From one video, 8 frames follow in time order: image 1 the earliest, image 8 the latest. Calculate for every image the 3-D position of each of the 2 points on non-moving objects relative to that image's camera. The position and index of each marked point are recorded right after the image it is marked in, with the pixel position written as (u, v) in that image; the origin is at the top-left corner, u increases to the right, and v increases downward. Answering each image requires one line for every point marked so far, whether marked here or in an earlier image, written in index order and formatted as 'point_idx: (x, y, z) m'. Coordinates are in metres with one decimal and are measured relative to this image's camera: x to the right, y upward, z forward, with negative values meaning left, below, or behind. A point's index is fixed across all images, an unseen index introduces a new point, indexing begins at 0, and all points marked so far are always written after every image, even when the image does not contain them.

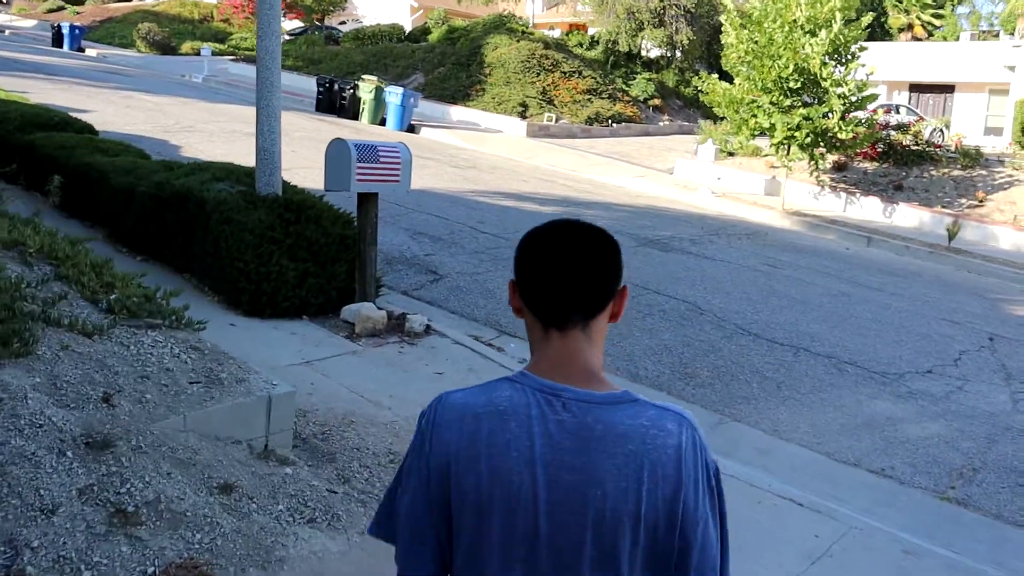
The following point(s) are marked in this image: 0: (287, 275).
0: (-1.8, +0.1, +7.1) m
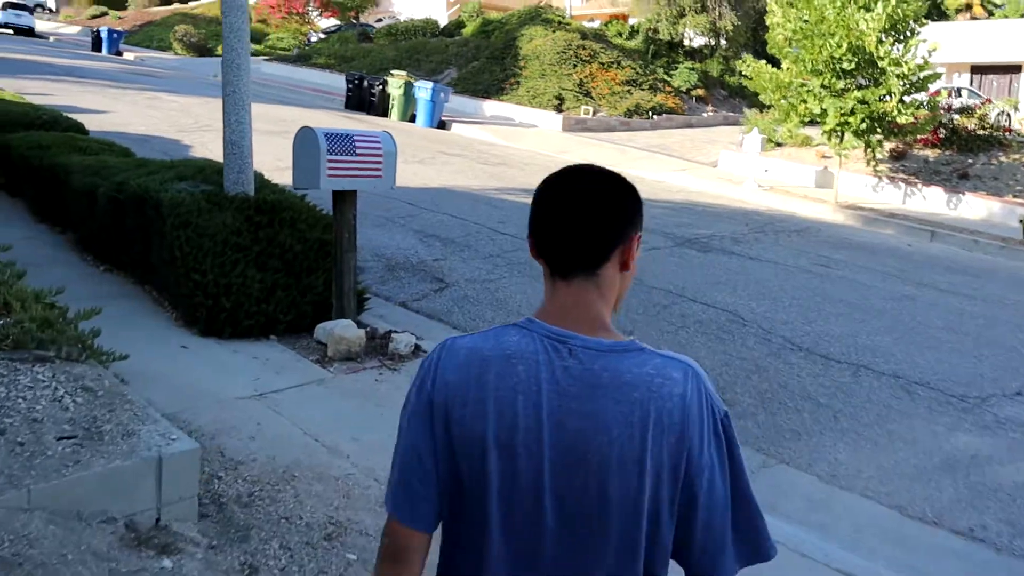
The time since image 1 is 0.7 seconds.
0: (-1.8, 0.0, +6.1) m
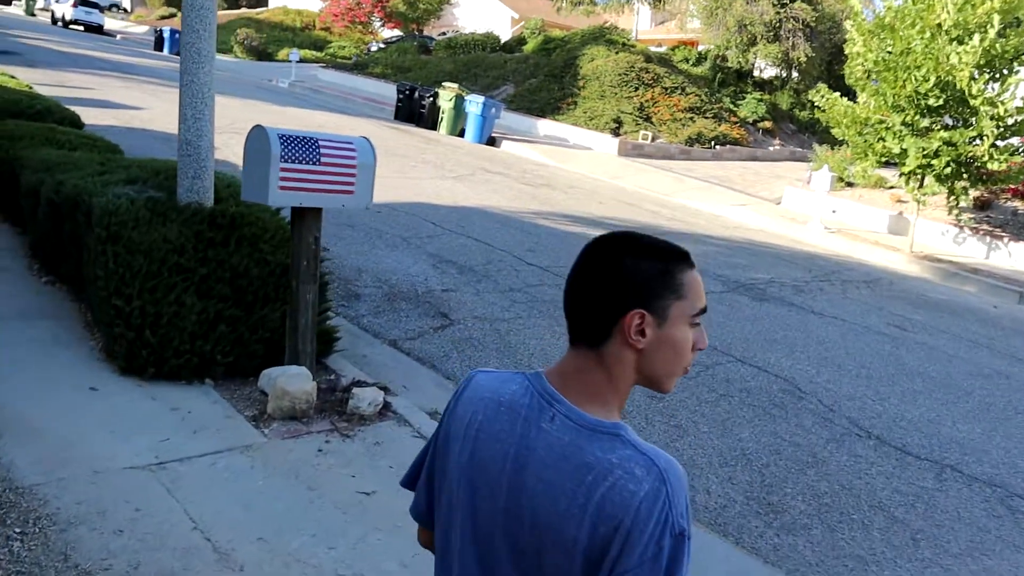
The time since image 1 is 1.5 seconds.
0: (-1.8, -0.2, +5.0) m
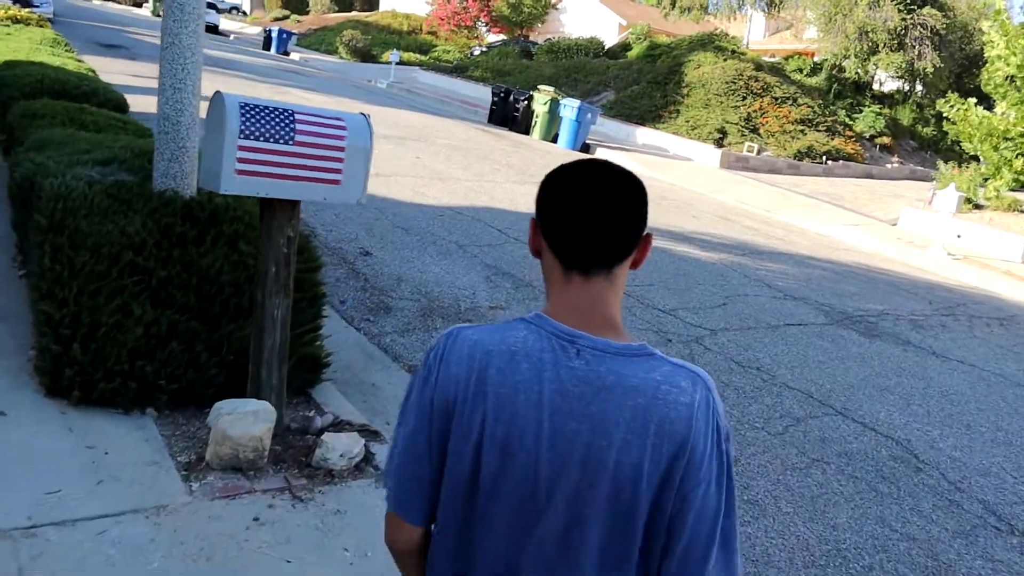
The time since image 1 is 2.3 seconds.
0: (-1.7, -0.2, +4.0) m
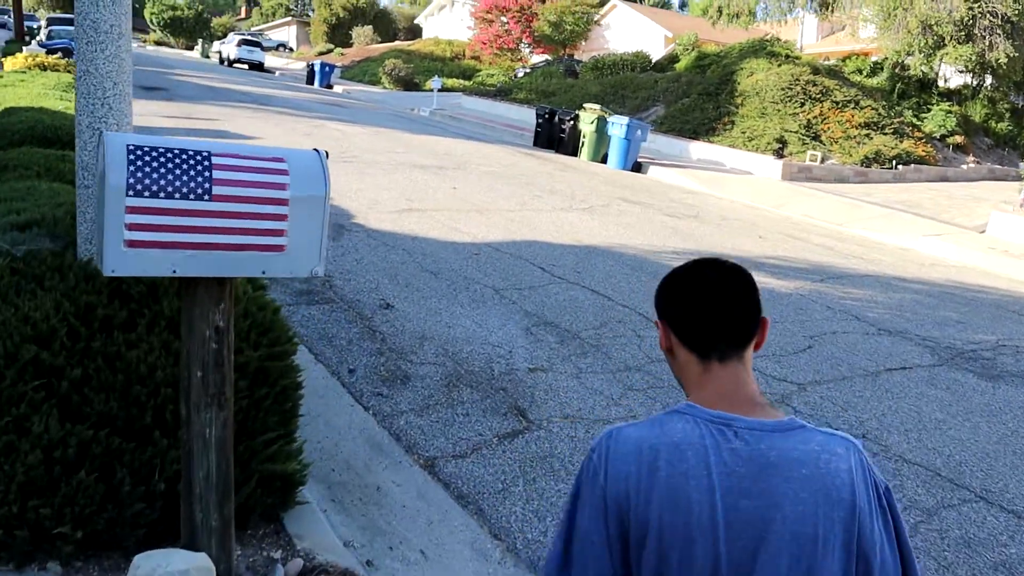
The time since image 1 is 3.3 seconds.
0: (-1.6, -0.6, +2.9) m
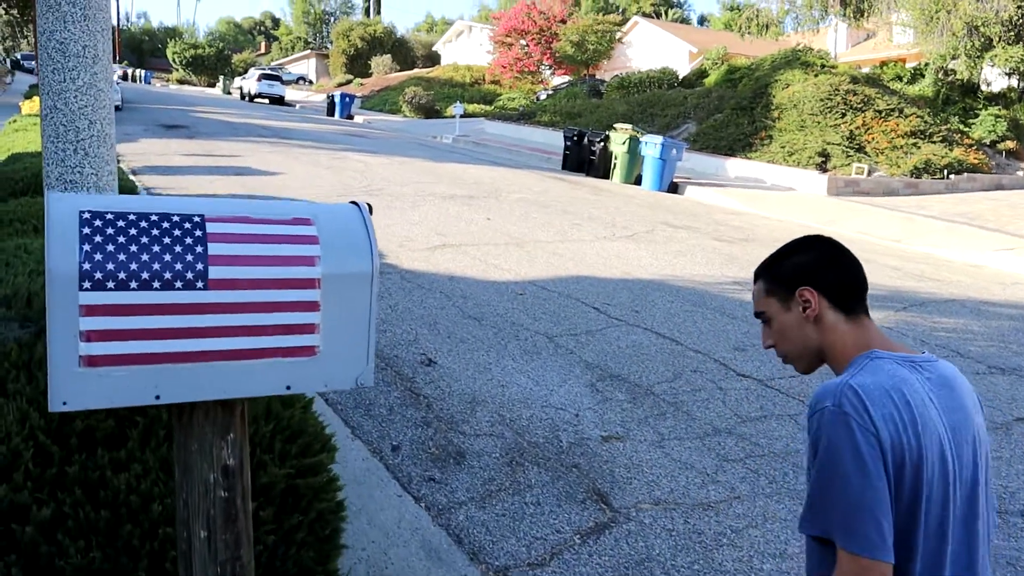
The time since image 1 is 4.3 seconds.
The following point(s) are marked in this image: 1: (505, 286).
0: (-1.3, -0.9, +2.1) m
1: (-0.1, 0.0, +8.3) m
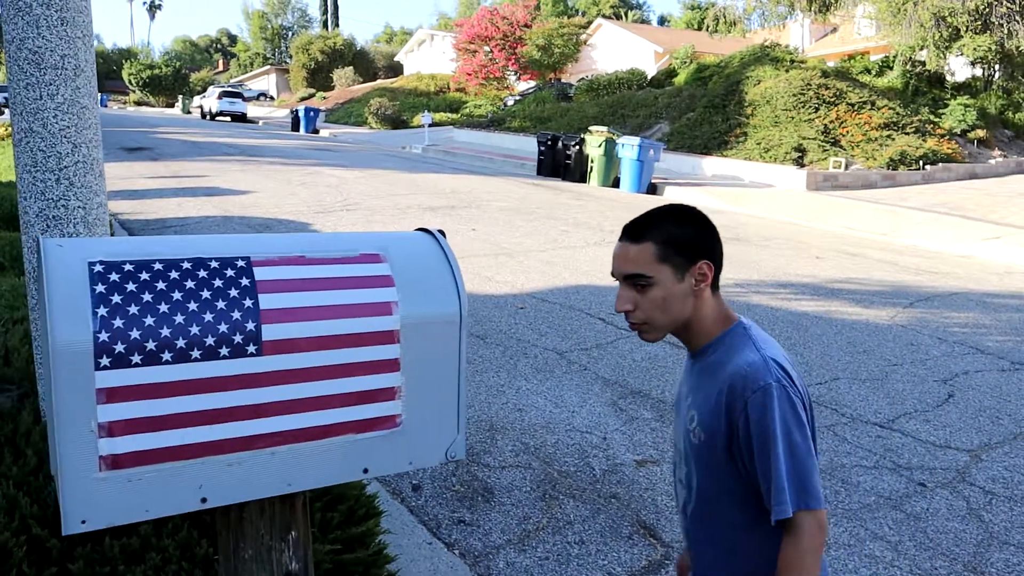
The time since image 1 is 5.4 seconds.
0: (-1.0, -1.0, +1.7) m
1: (-0.1, -0.1, +7.9) m
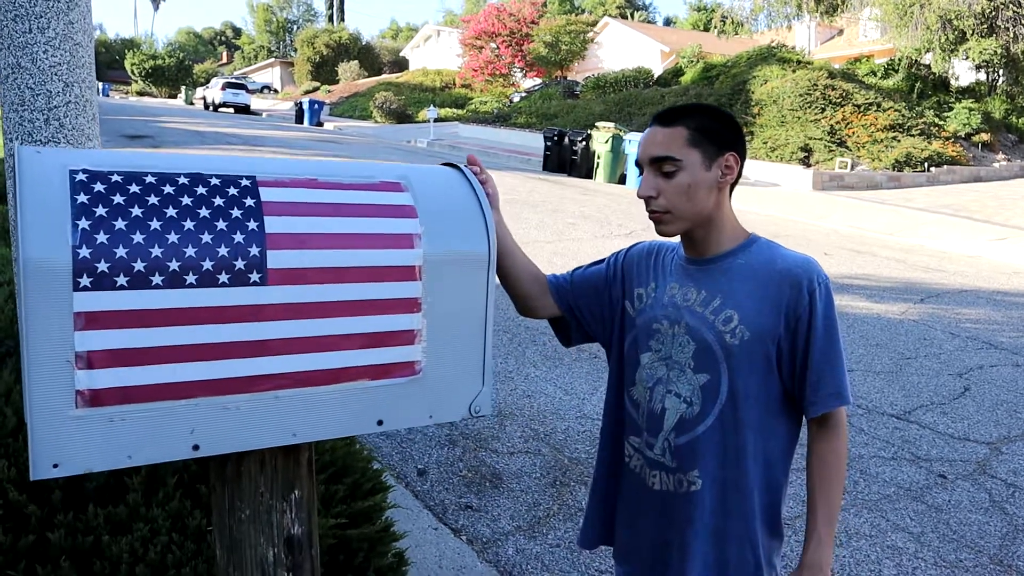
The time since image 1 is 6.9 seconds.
0: (-1.0, -0.9, +1.5) m
1: (0.0, 0.0, +7.7) m
